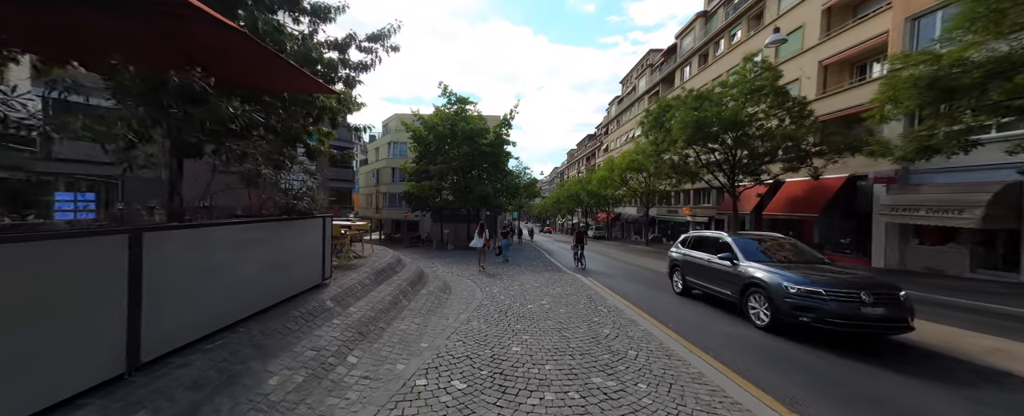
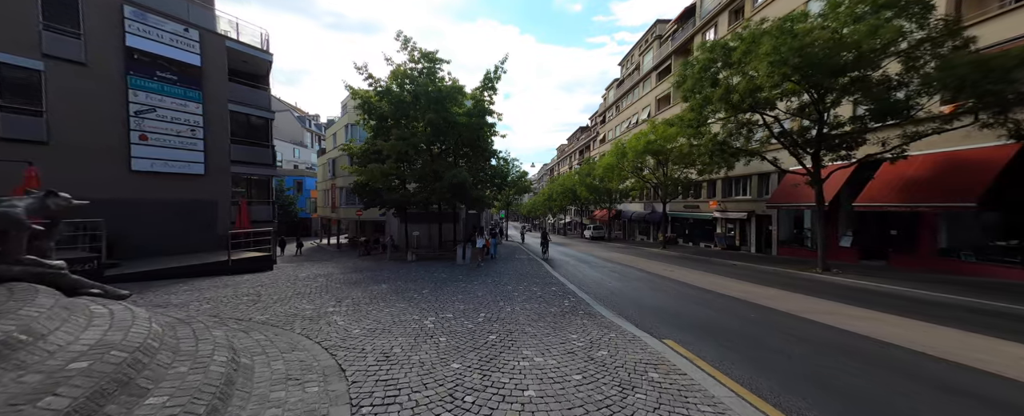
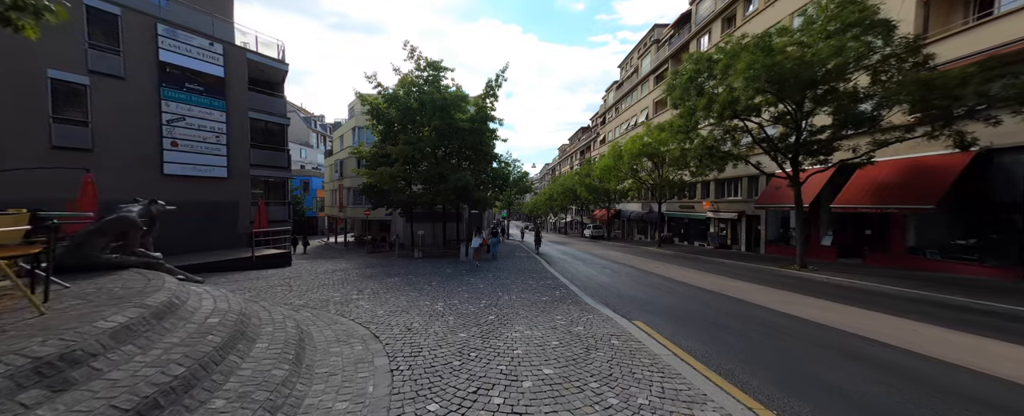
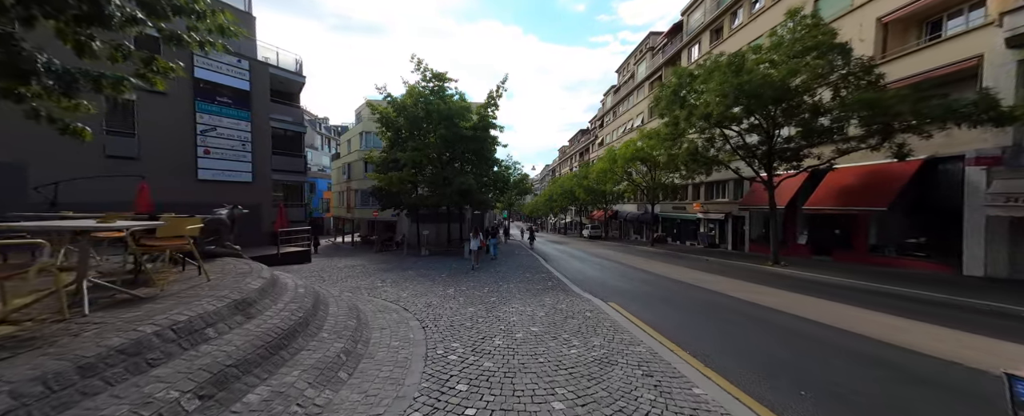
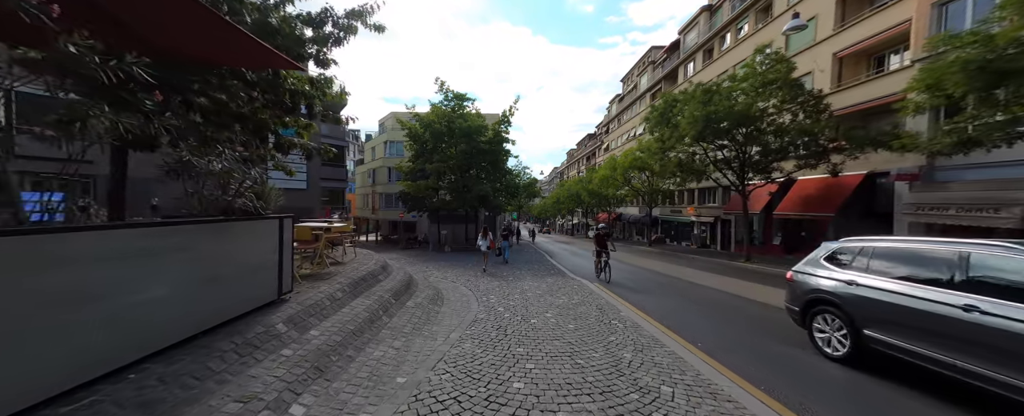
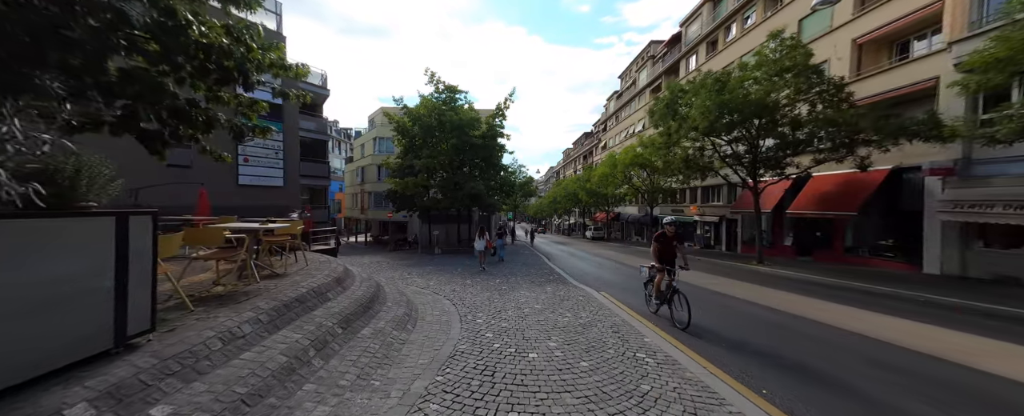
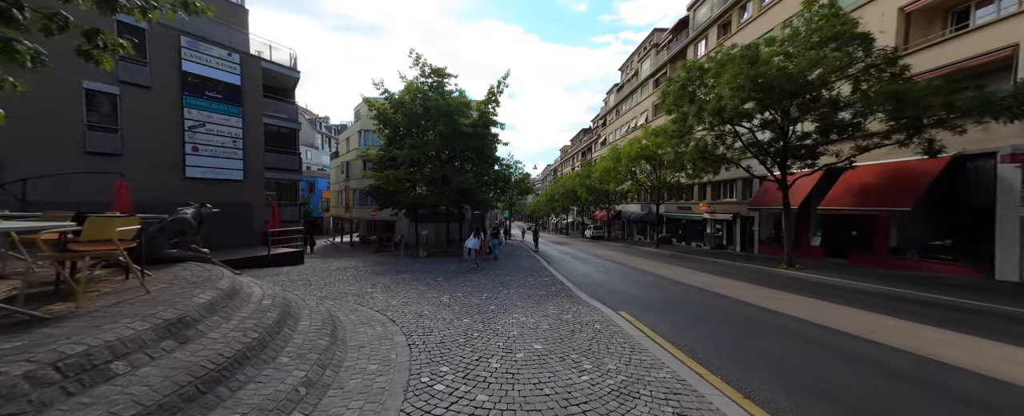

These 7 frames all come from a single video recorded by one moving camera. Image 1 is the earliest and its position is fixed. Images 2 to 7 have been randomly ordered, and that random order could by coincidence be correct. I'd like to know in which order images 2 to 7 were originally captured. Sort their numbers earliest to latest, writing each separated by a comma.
5, 6, 4, 7, 3, 2
